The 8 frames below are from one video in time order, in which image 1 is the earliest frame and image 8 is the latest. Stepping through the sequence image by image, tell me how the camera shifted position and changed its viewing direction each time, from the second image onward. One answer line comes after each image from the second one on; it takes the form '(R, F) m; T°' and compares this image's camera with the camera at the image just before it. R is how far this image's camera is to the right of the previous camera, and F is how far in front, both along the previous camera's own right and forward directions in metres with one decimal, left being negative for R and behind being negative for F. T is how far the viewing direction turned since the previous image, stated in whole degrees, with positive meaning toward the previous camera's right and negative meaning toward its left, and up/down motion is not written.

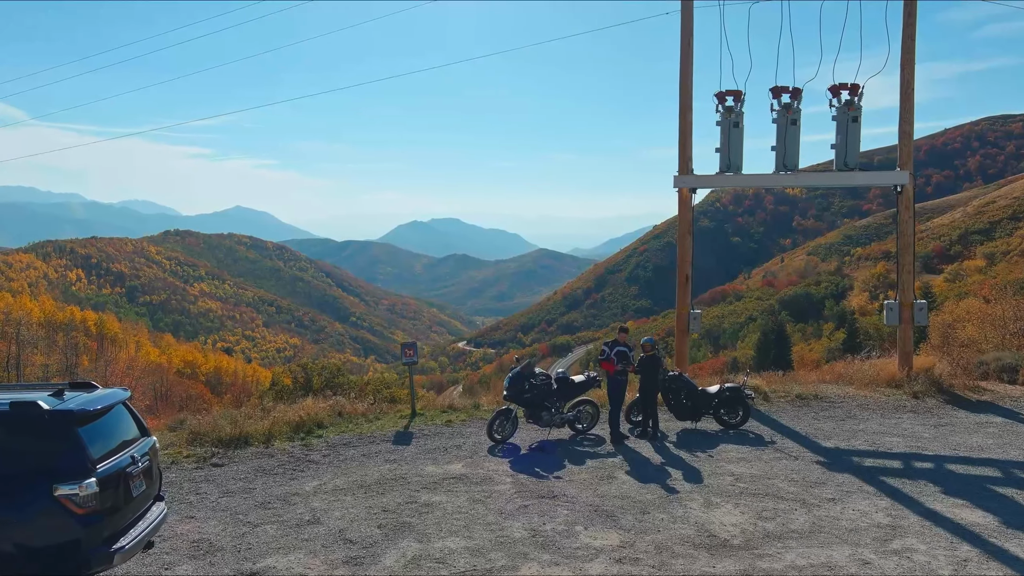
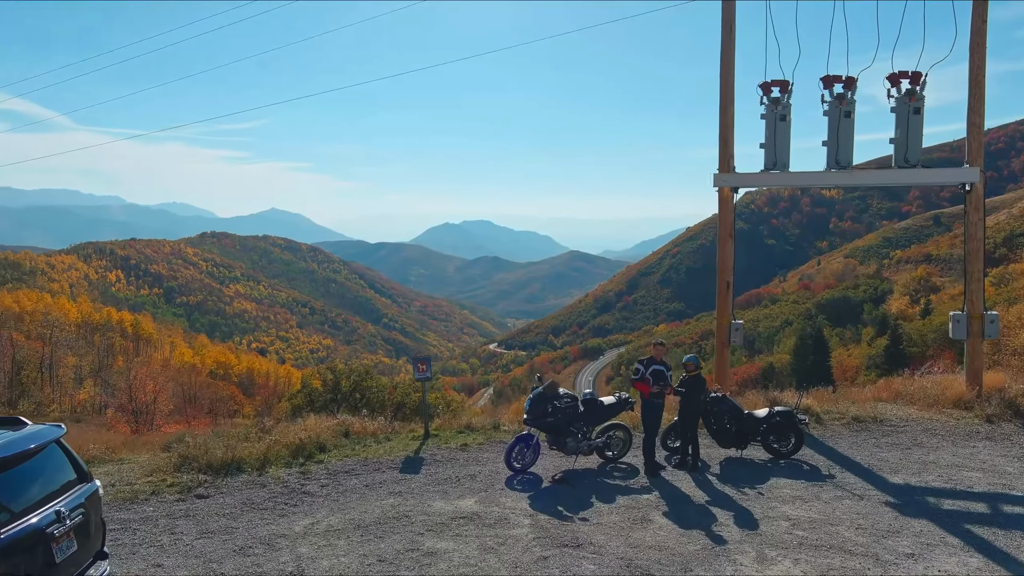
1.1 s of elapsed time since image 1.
(0.0, +0.6) m; -3°
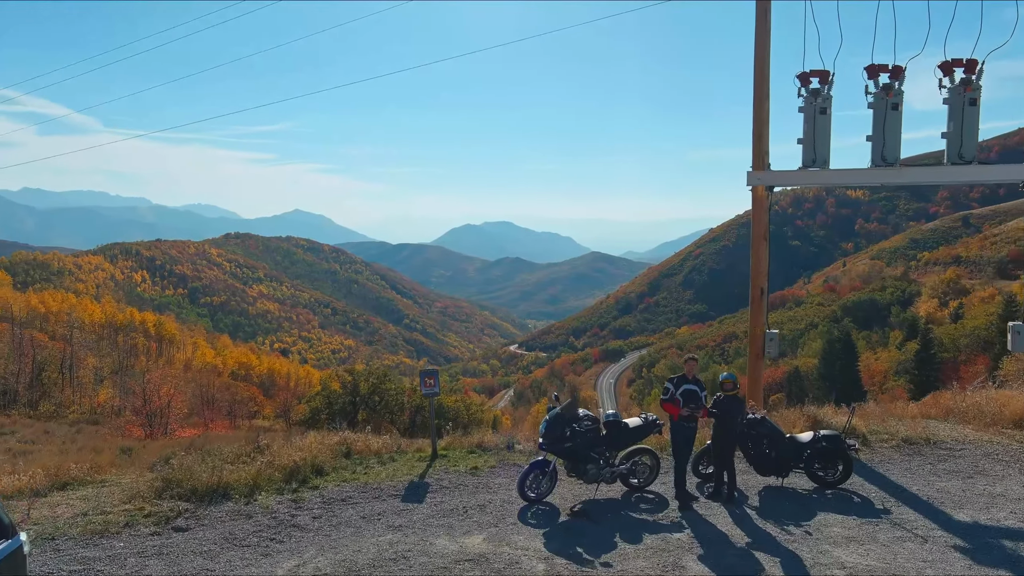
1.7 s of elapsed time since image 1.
(0.0, +0.5) m; -2°
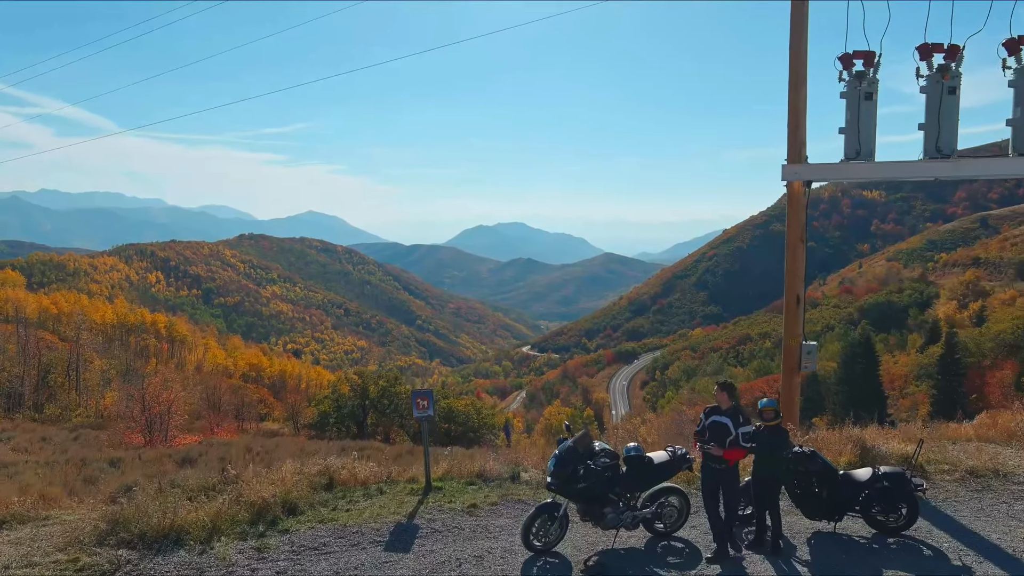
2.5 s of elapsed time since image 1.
(+0.1, +0.7) m; -1°
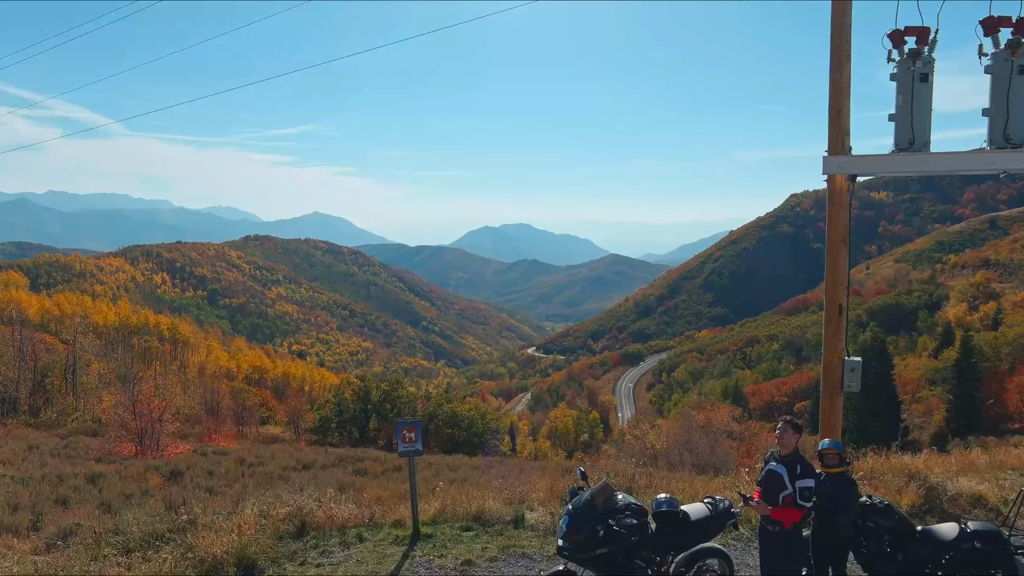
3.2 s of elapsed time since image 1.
(0.0, +0.7) m; -1°
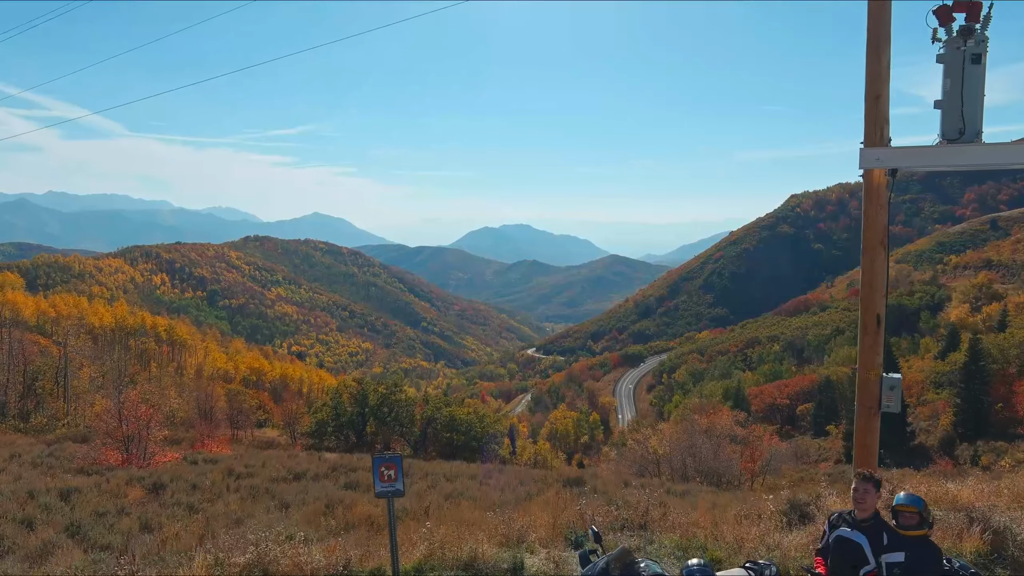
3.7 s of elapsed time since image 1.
(0.0, +0.6) m; 0°
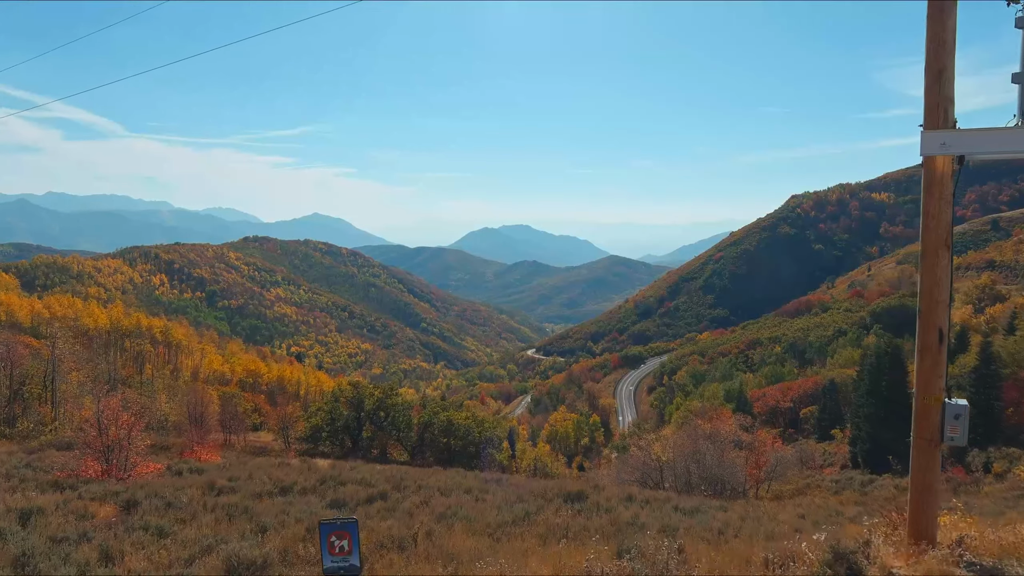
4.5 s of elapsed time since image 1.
(+0.1, +0.7) m; 0°
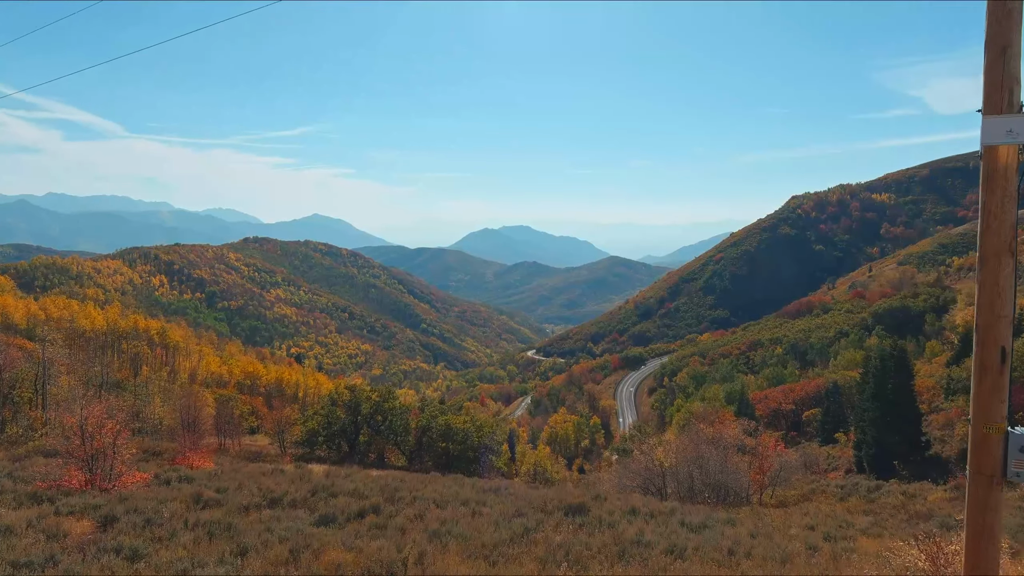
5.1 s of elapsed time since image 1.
(0.0, +0.5) m; 0°
